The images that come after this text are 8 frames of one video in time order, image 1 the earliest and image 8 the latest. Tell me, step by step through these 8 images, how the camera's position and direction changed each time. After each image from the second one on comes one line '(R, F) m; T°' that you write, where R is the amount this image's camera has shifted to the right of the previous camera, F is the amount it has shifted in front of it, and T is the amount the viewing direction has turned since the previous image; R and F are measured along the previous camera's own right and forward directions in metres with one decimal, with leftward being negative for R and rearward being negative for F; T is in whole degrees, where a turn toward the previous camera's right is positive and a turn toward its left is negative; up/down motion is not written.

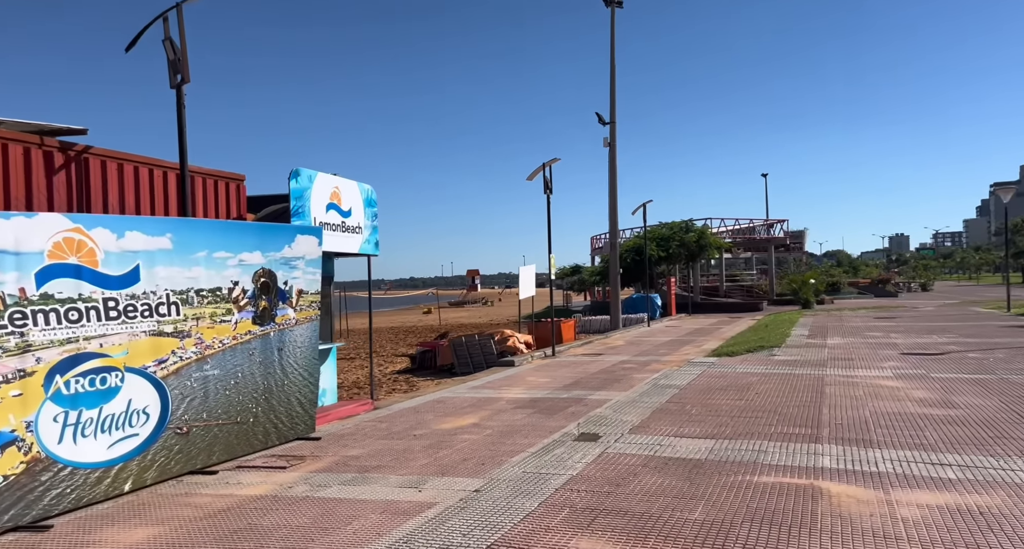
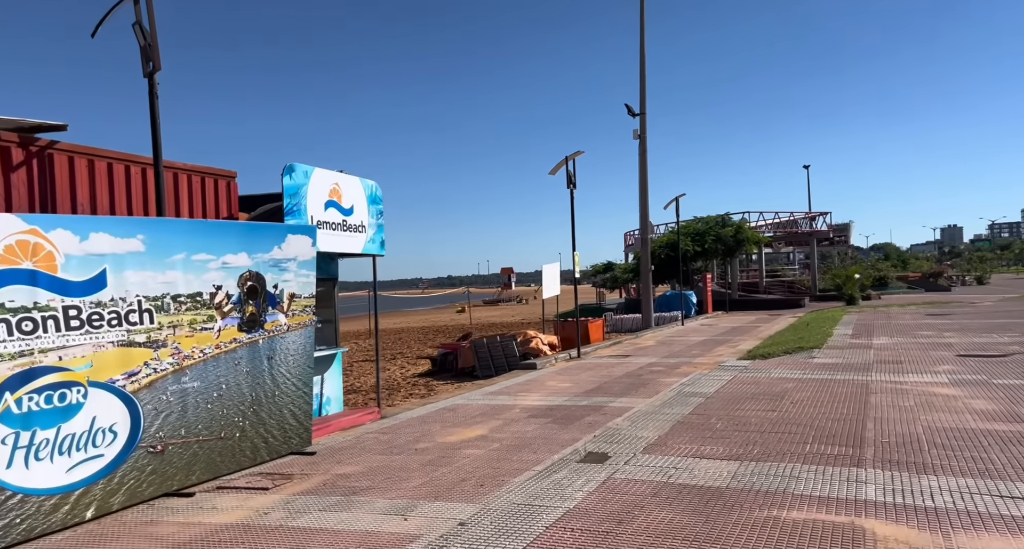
(+0.3, +0.8) m; -3°
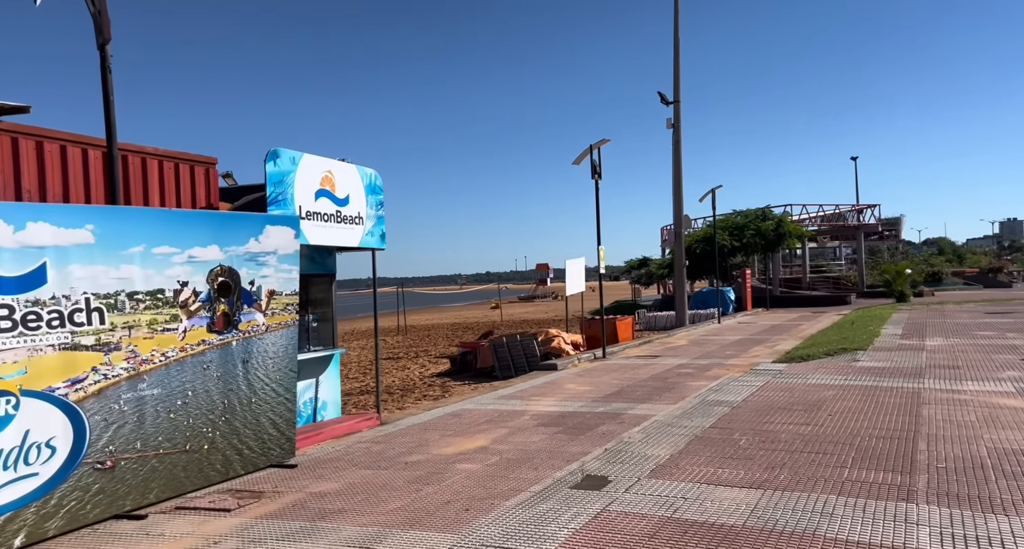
(+0.4, +0.9) m; -3°
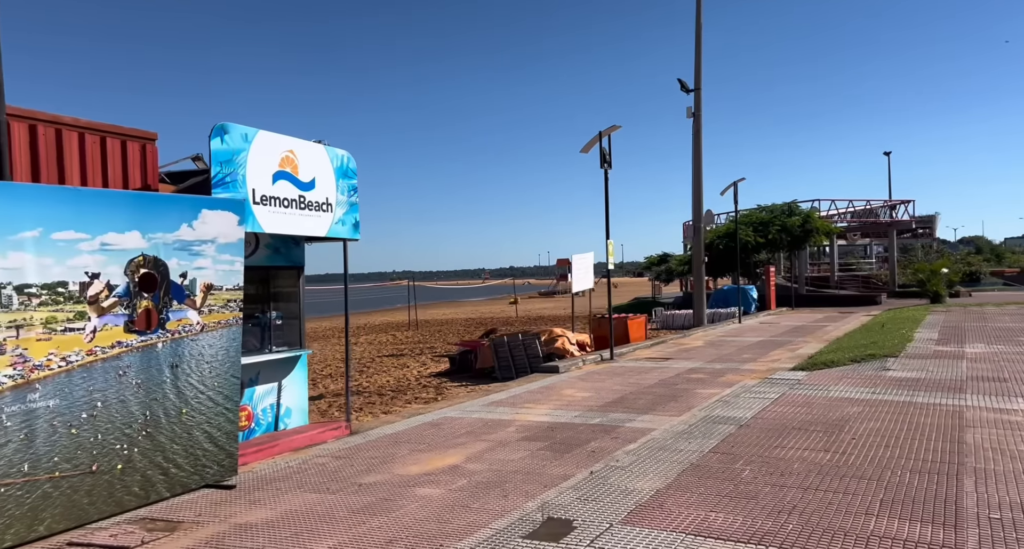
(+0.5, +1.1) m; -2°
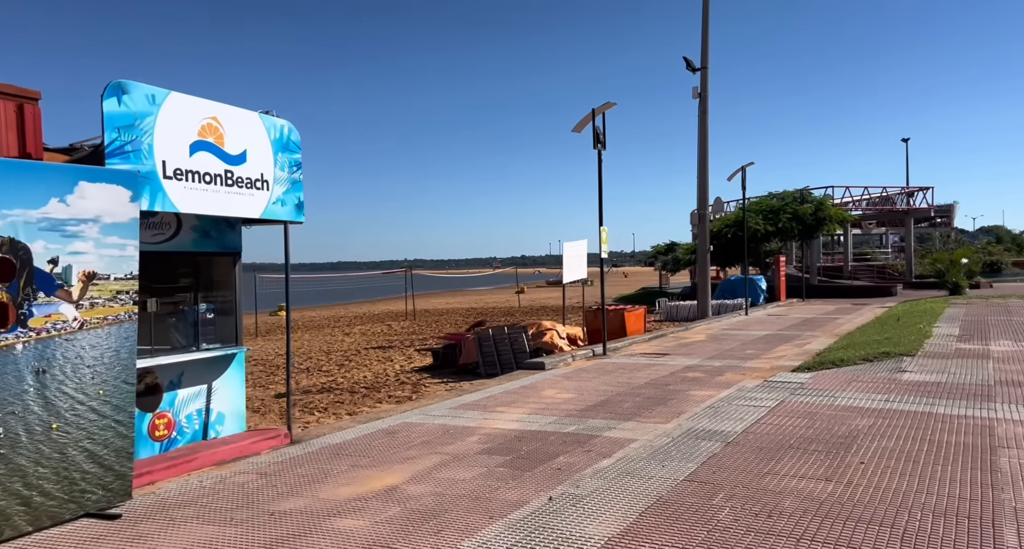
(+0.5, +1.1) m; -1°
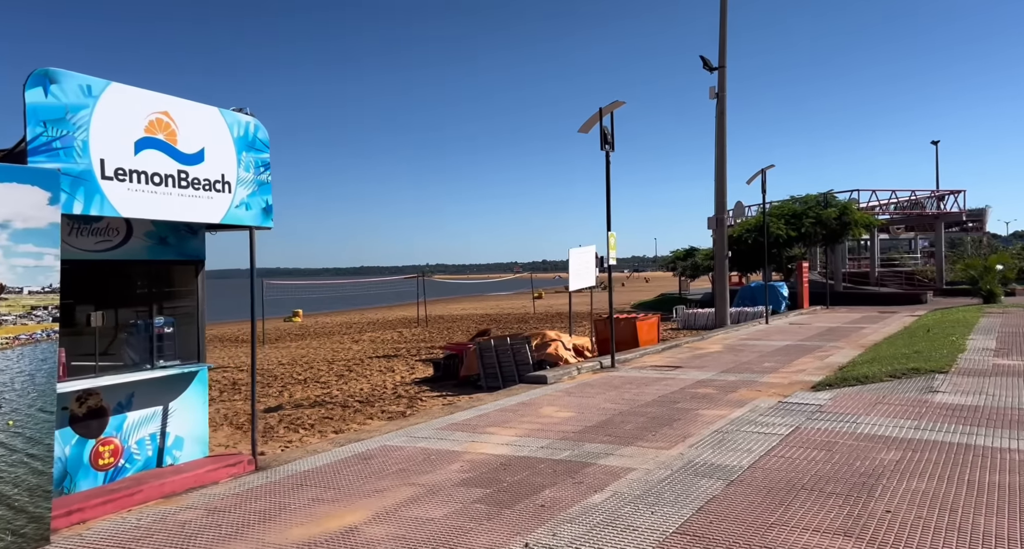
(+0.4, +0.8) m; -2°
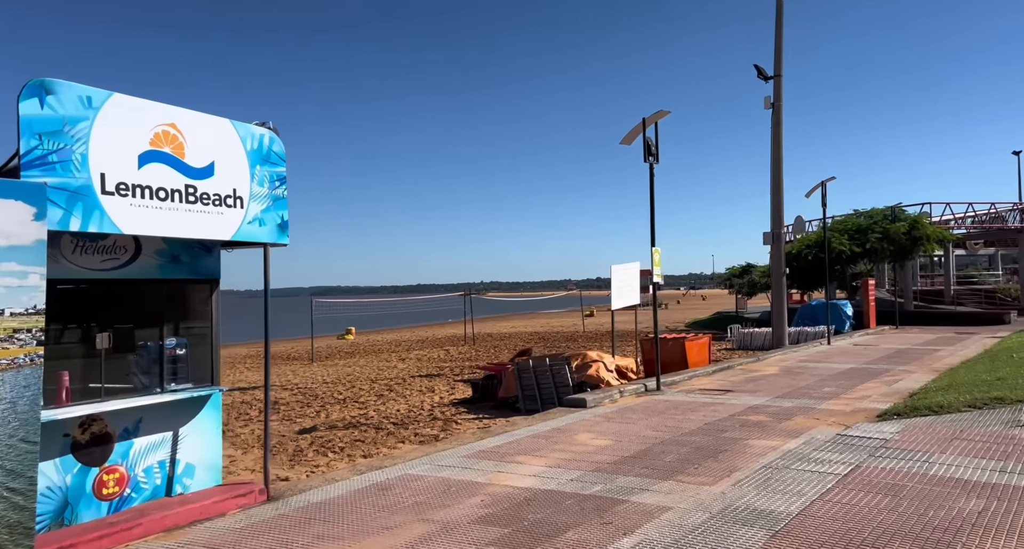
(+0.3, +0.5) m; -4°
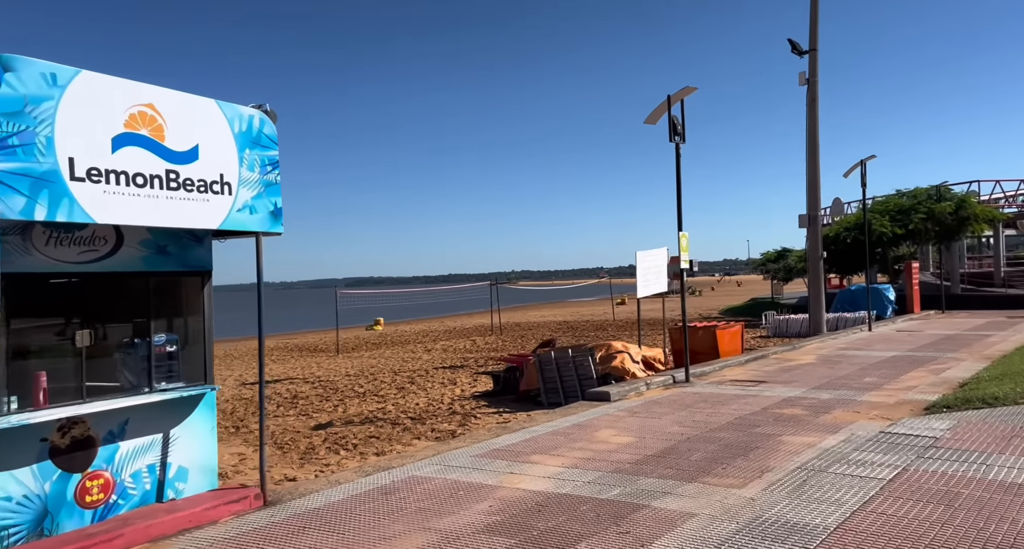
(+0.2, +0.5) m; -2°
